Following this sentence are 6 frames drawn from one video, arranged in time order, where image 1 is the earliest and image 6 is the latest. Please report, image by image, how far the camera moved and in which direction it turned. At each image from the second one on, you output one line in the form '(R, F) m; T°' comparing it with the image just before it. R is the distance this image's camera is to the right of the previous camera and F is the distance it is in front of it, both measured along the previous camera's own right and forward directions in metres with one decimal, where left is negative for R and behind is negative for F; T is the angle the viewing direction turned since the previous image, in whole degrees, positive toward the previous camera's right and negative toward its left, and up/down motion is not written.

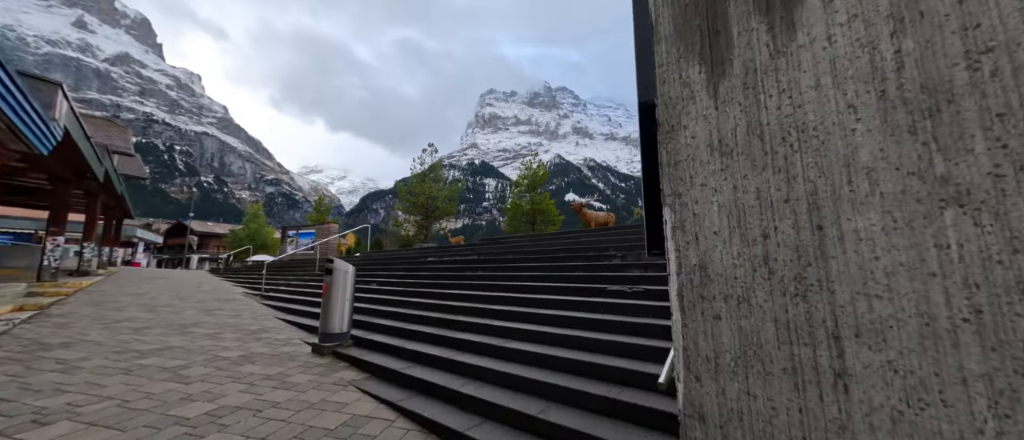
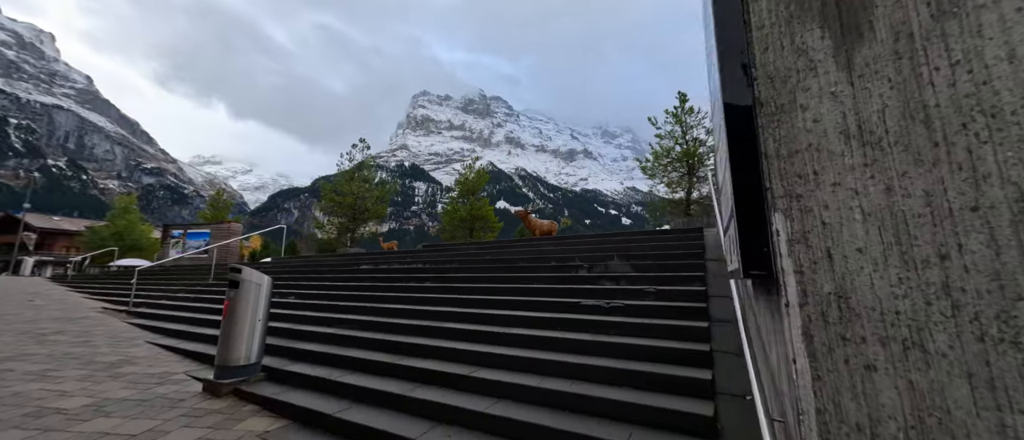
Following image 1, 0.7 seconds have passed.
(-0.5, +0.7) m; +11°
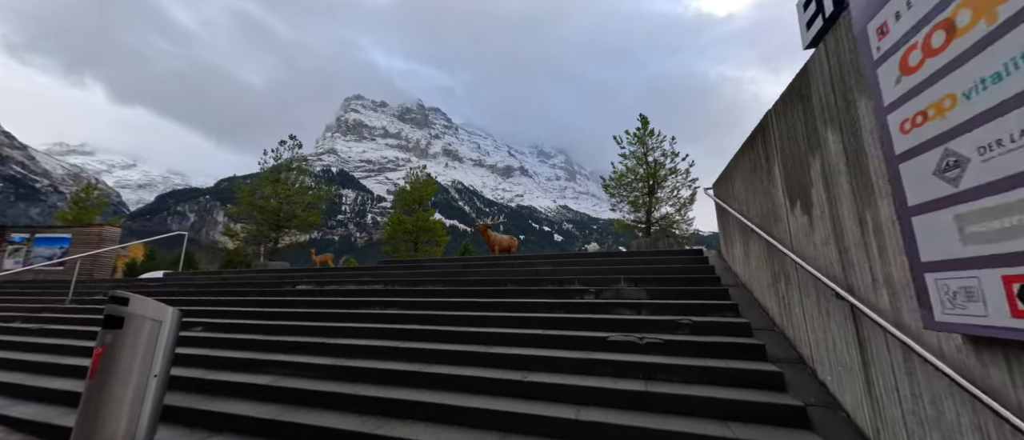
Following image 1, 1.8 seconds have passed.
(-0.8, +1.0) m; +11°
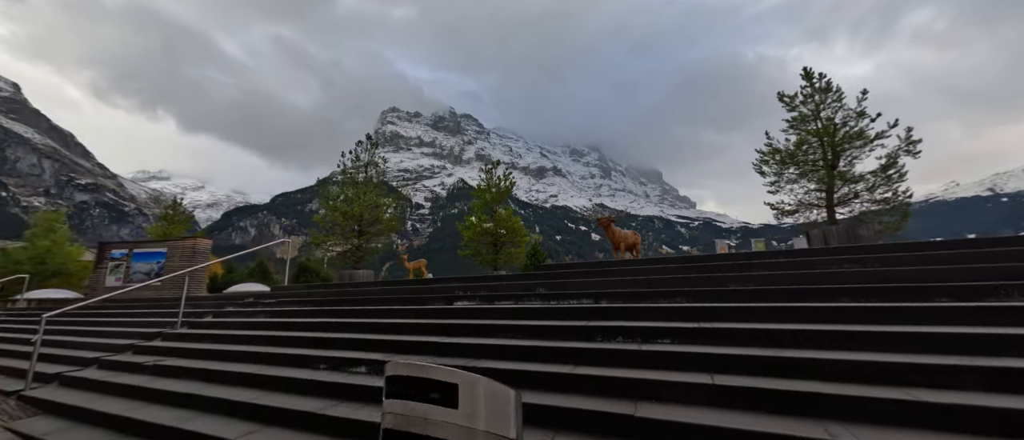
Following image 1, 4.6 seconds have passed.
(-2.7, +2.0) m; -6°
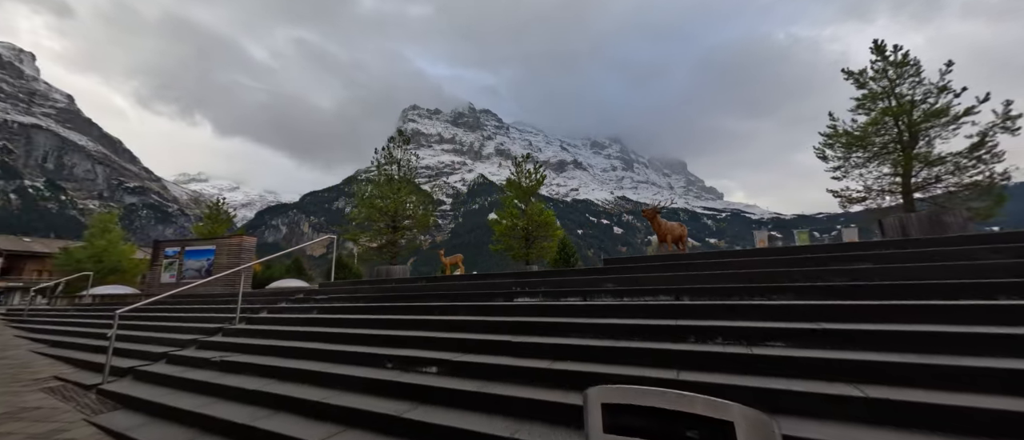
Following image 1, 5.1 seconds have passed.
(-0.6, +0.3) m; -4°
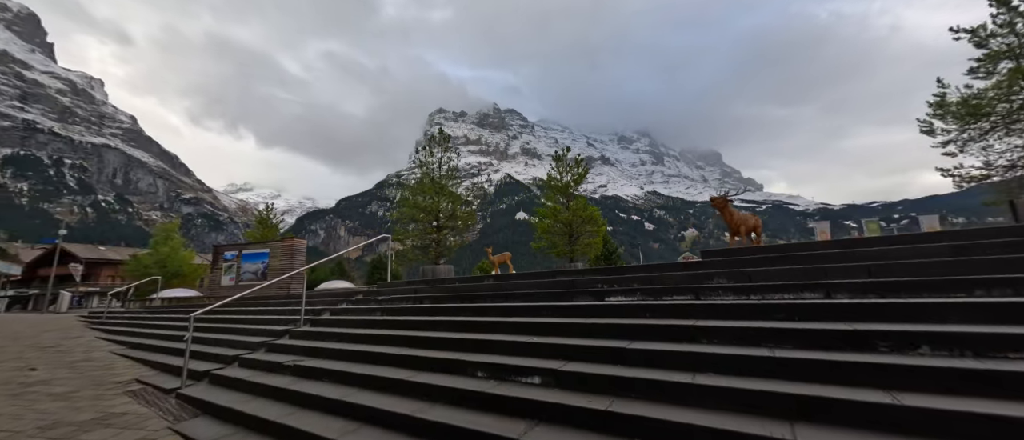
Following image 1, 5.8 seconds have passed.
(-0.8, +0.5) m; -5°
